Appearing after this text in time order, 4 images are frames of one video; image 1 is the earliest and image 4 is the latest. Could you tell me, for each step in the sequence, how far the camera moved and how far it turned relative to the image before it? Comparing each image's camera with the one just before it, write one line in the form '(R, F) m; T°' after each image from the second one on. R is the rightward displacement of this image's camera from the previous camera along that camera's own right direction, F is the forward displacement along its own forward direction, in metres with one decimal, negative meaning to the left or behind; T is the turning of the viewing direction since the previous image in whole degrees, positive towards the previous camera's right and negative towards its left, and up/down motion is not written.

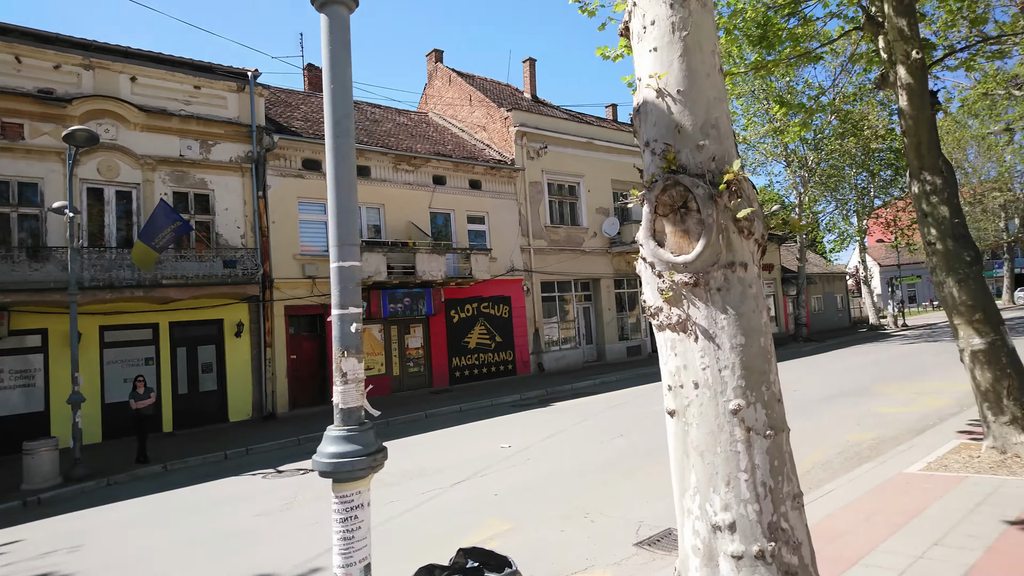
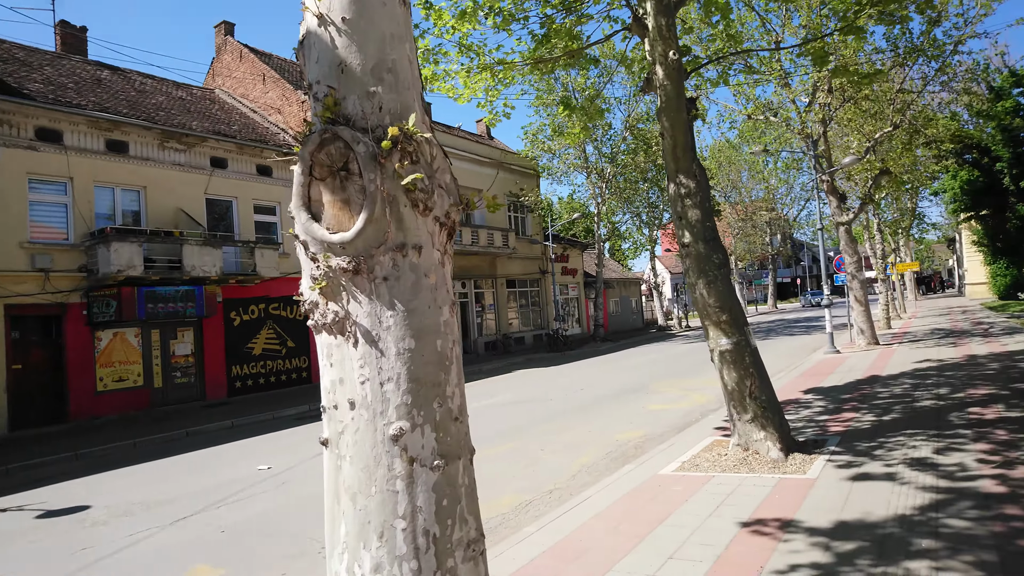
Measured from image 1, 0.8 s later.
(+0.9, +0.7) m; +15°
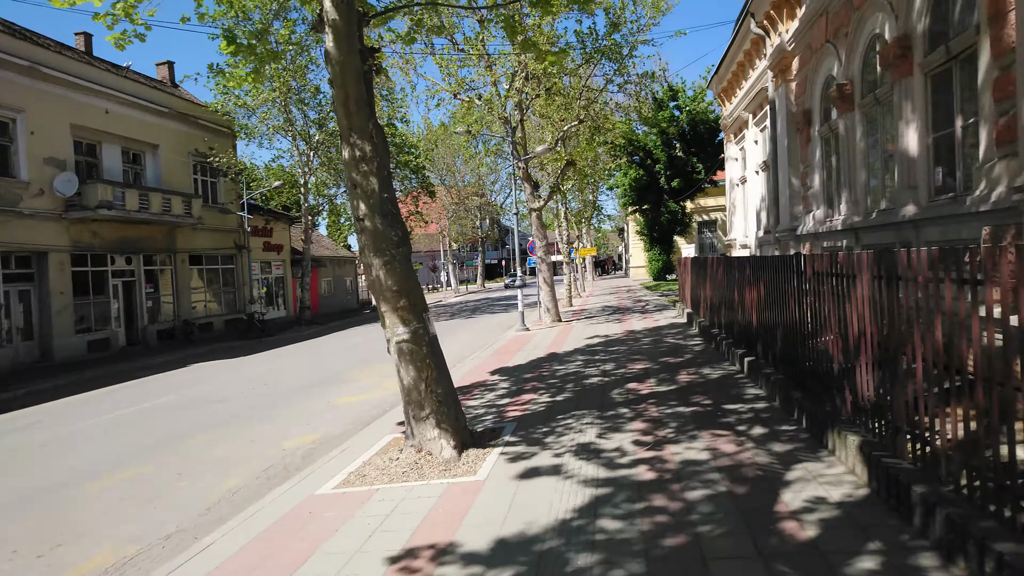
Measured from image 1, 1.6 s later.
(+0.8, +1.0) m; +25°
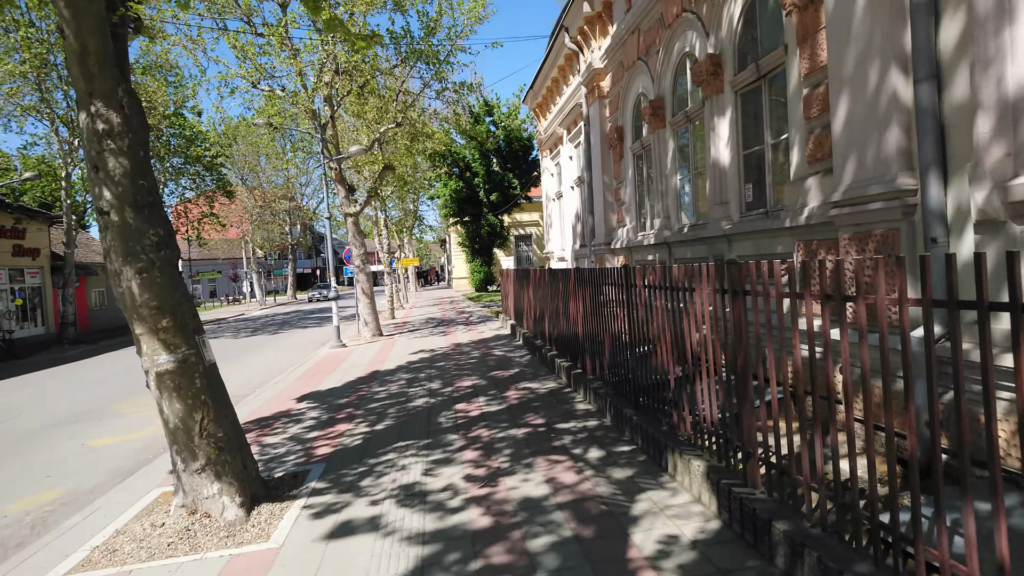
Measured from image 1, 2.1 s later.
(+0.1, +0.8) m; +17°
